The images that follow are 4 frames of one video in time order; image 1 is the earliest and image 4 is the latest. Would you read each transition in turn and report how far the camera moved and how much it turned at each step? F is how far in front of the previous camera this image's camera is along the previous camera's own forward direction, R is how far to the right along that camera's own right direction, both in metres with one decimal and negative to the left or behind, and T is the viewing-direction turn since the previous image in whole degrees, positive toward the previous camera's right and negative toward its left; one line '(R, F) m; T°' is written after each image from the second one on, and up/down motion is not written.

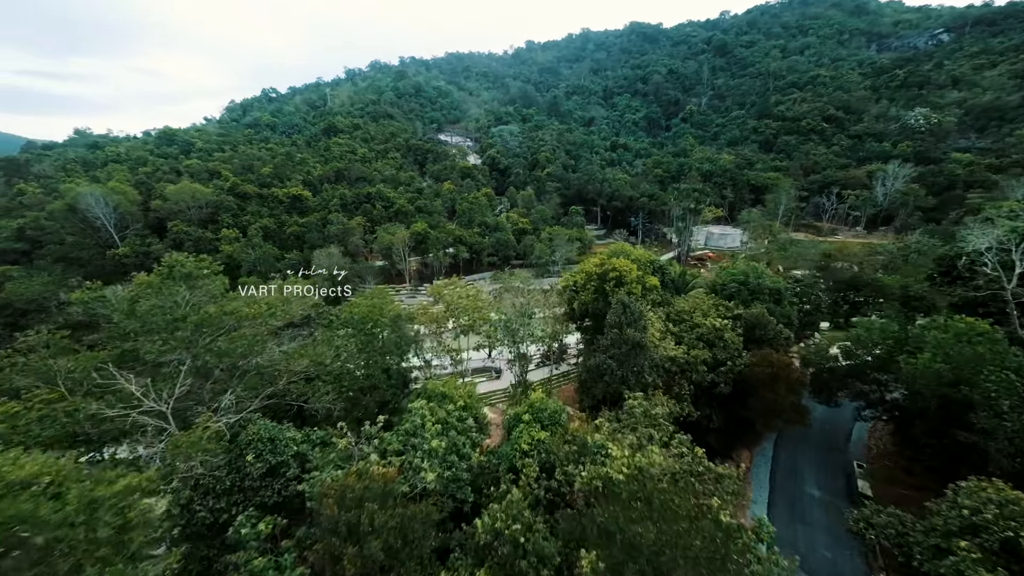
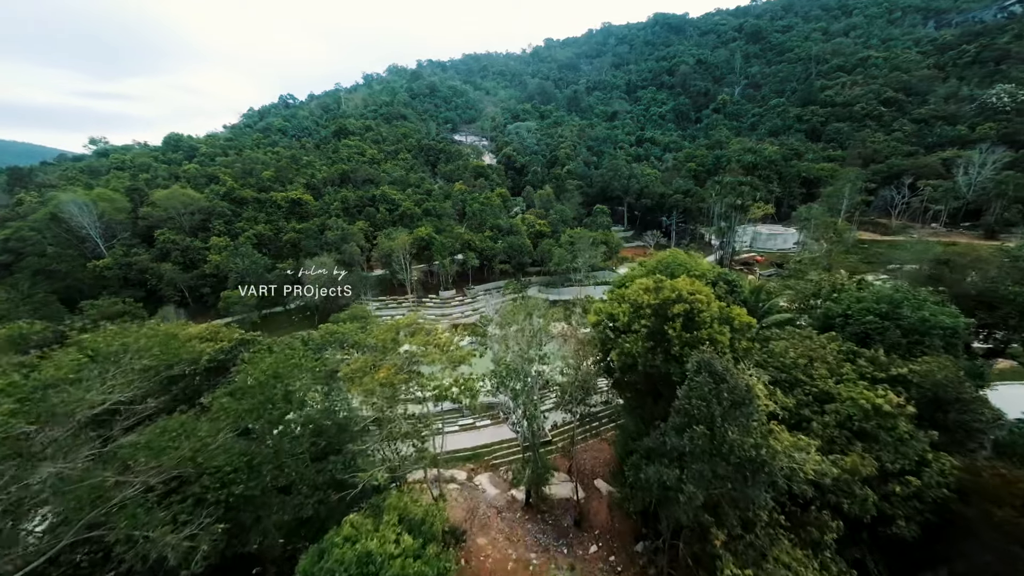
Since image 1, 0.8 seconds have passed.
(+0.6, +5.4) m; -3°
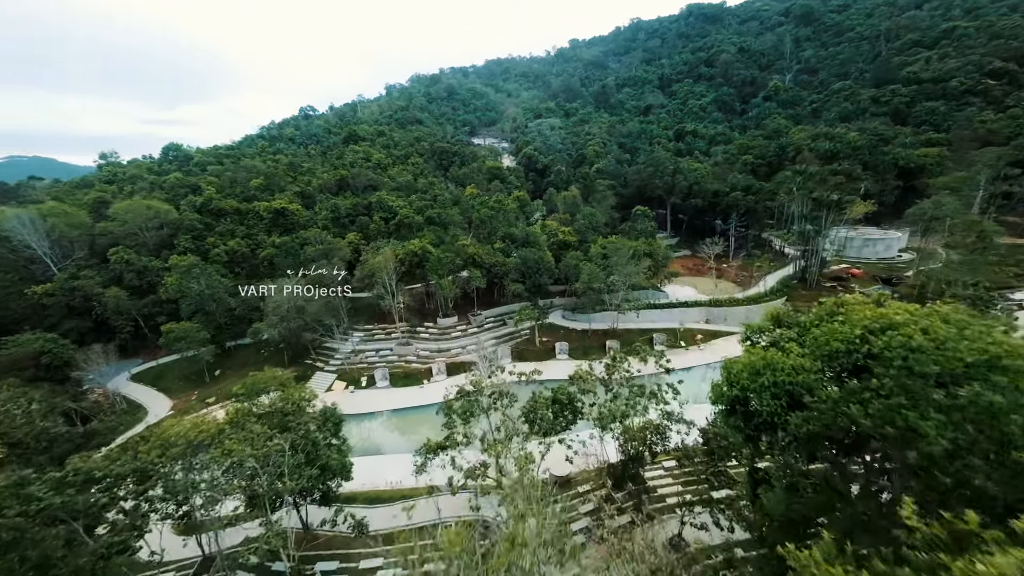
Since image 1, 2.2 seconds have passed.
(+1.0, +8.6) m; -4°
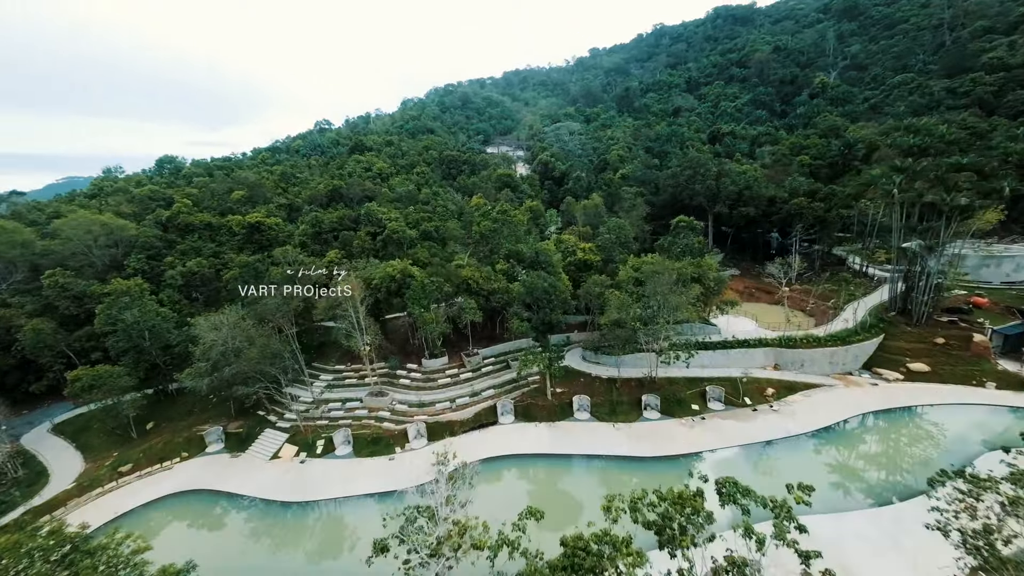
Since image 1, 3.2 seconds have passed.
(+1.1, +7.0) m; -3°
